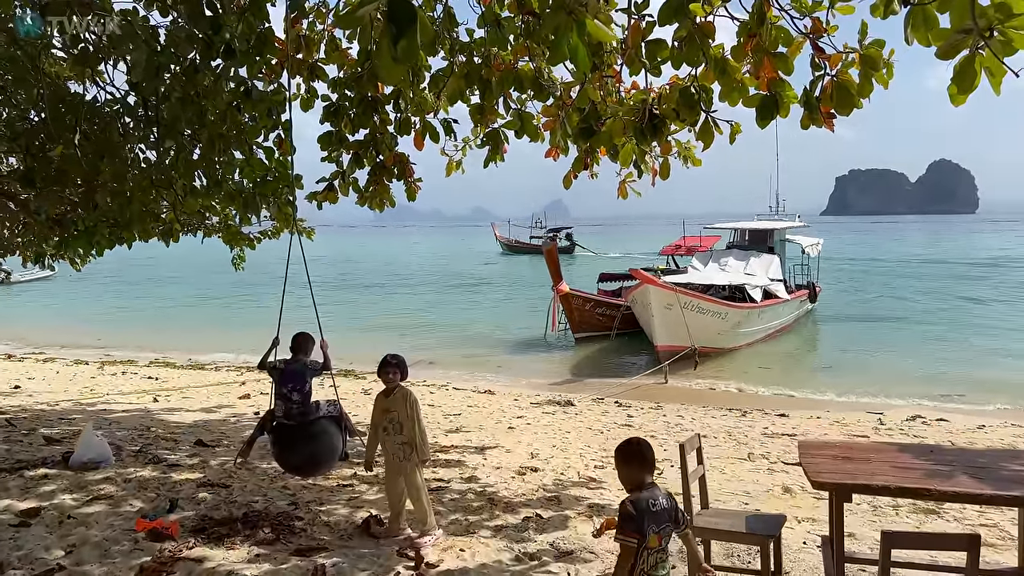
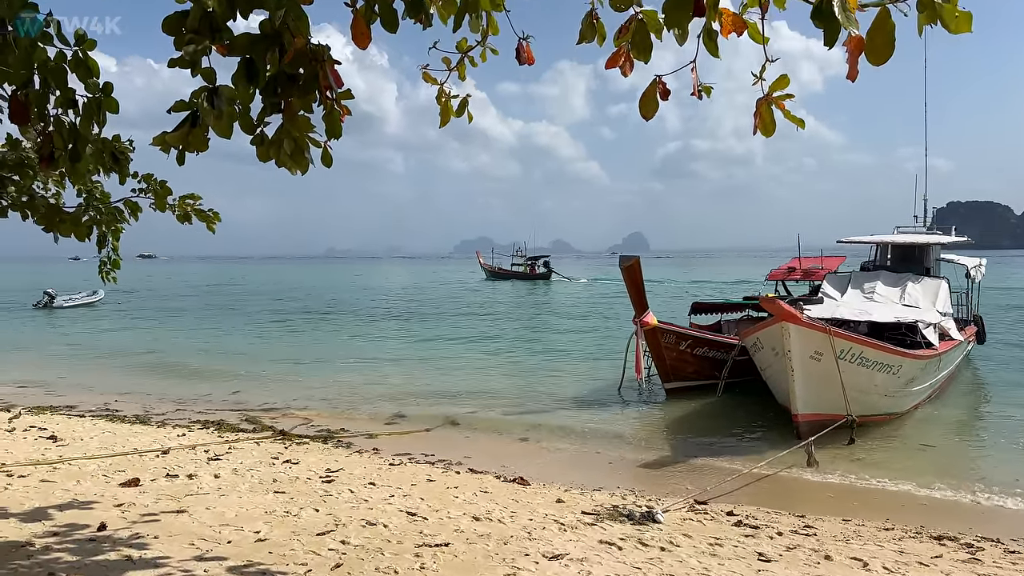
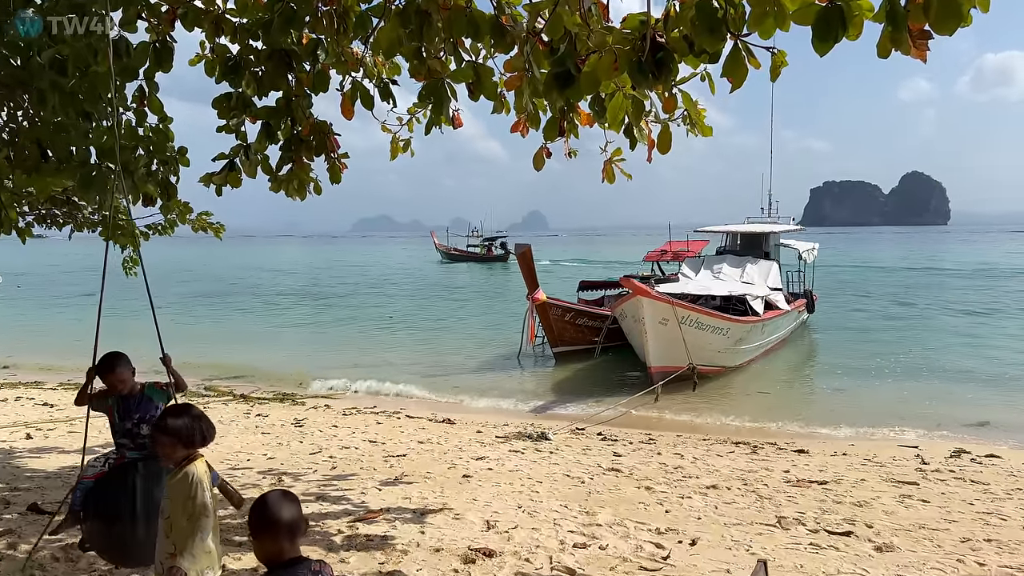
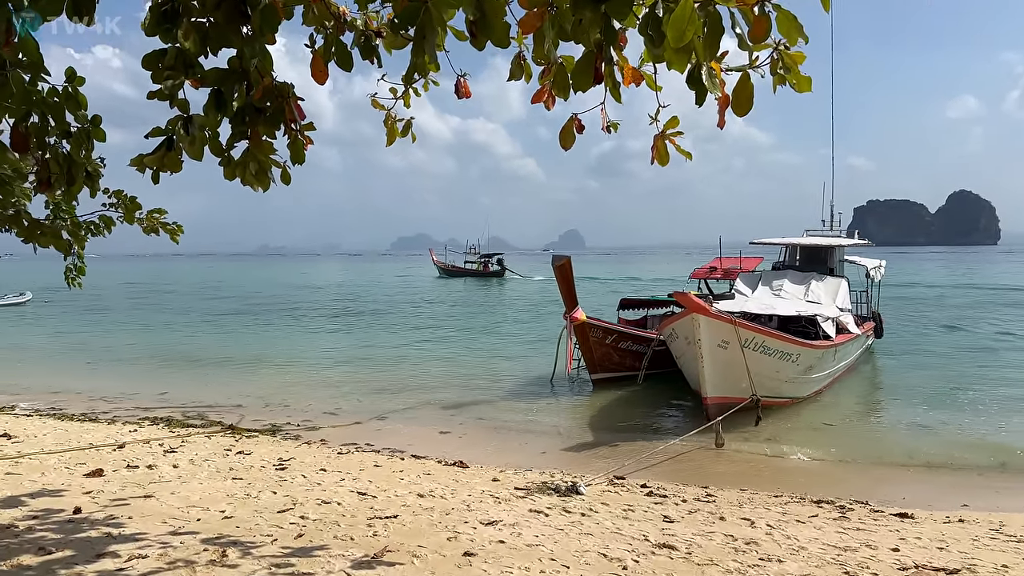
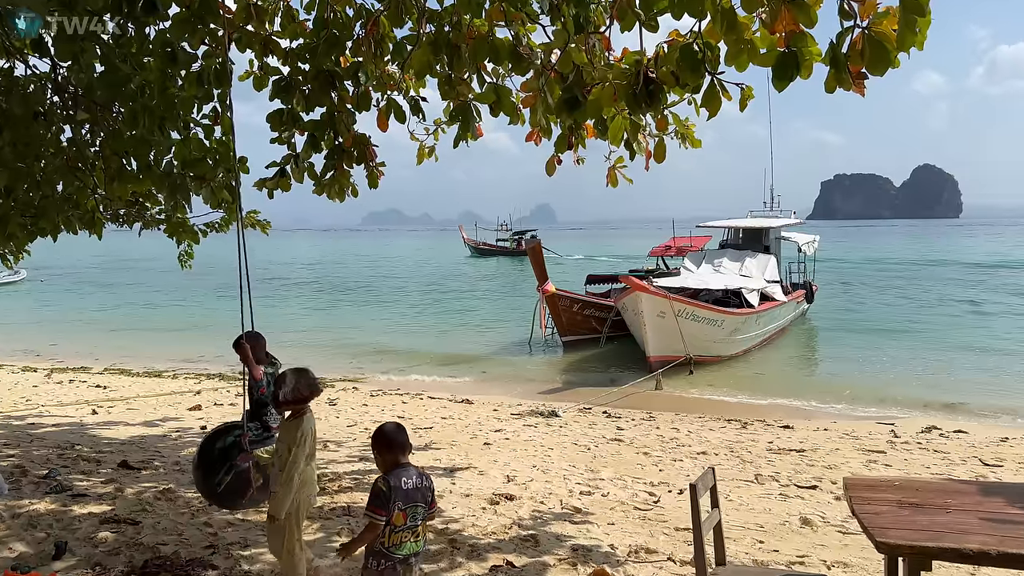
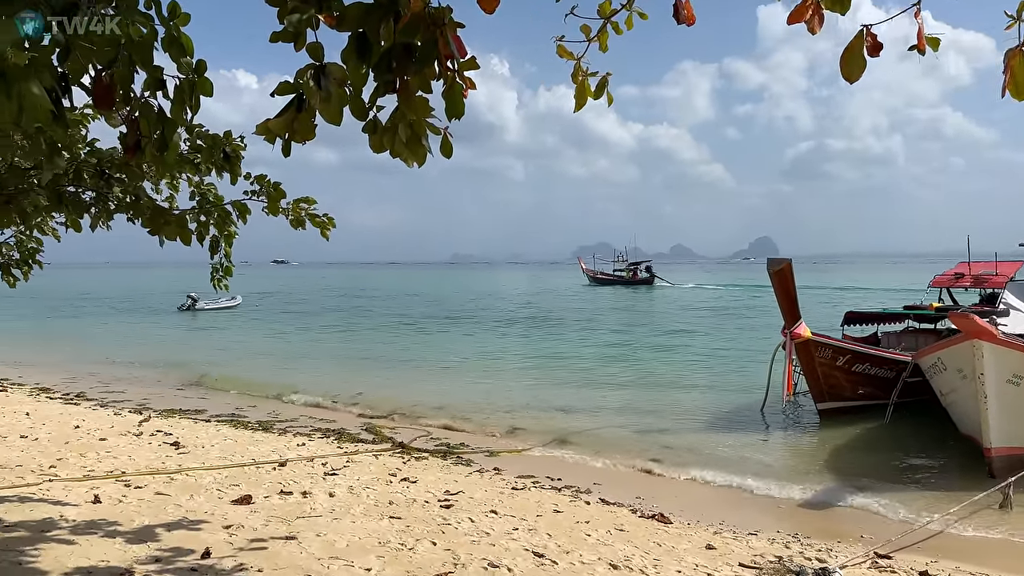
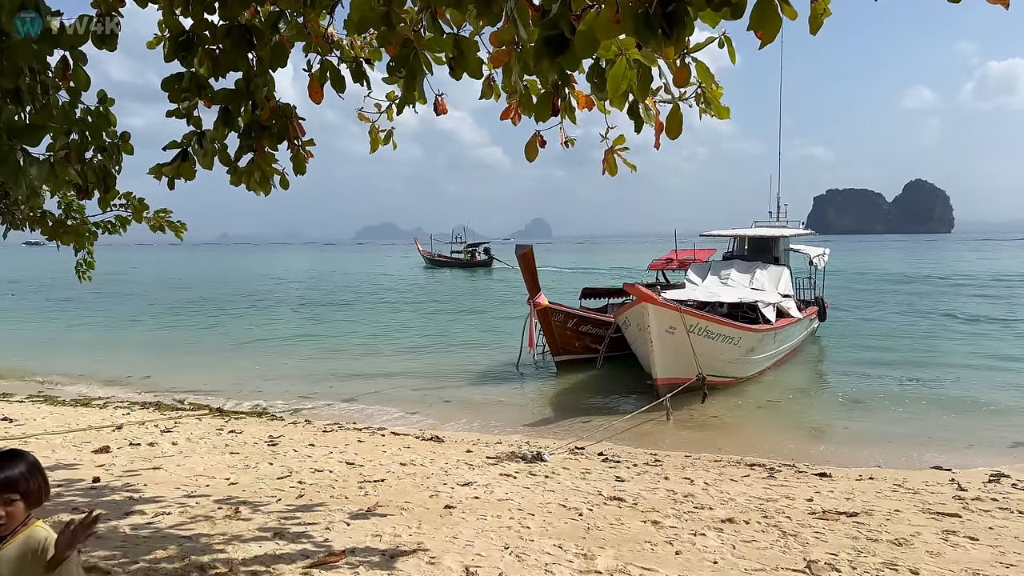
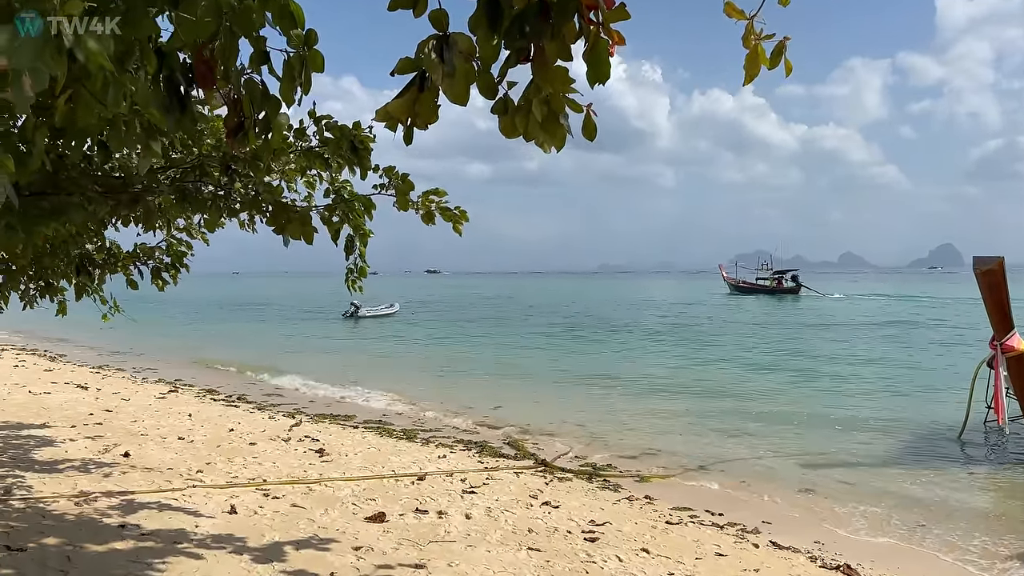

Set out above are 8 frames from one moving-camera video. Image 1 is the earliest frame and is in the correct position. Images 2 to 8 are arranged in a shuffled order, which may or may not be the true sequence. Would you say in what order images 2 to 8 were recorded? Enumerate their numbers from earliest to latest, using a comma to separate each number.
5, 3, 7, 4, 2, 6, 8
